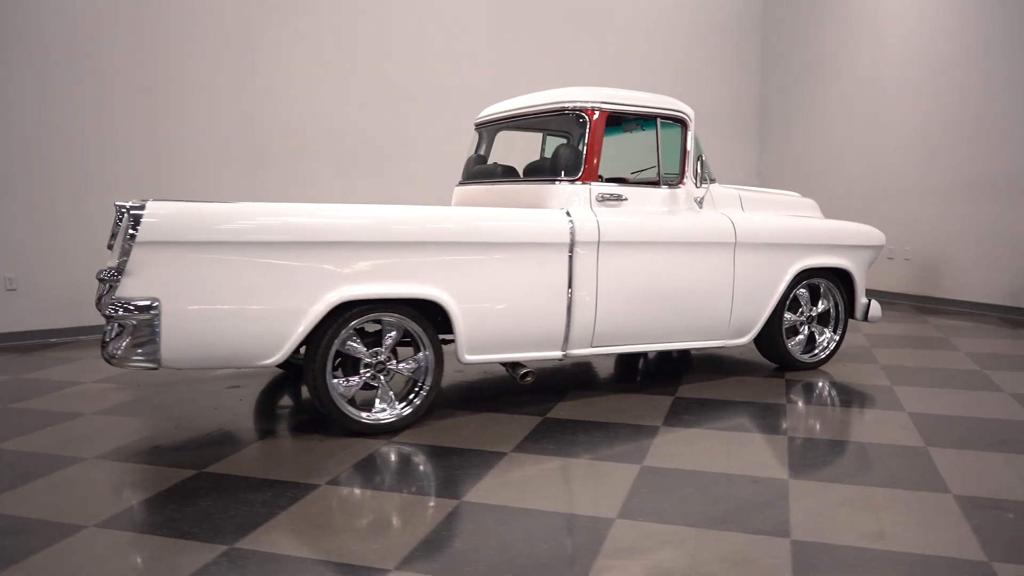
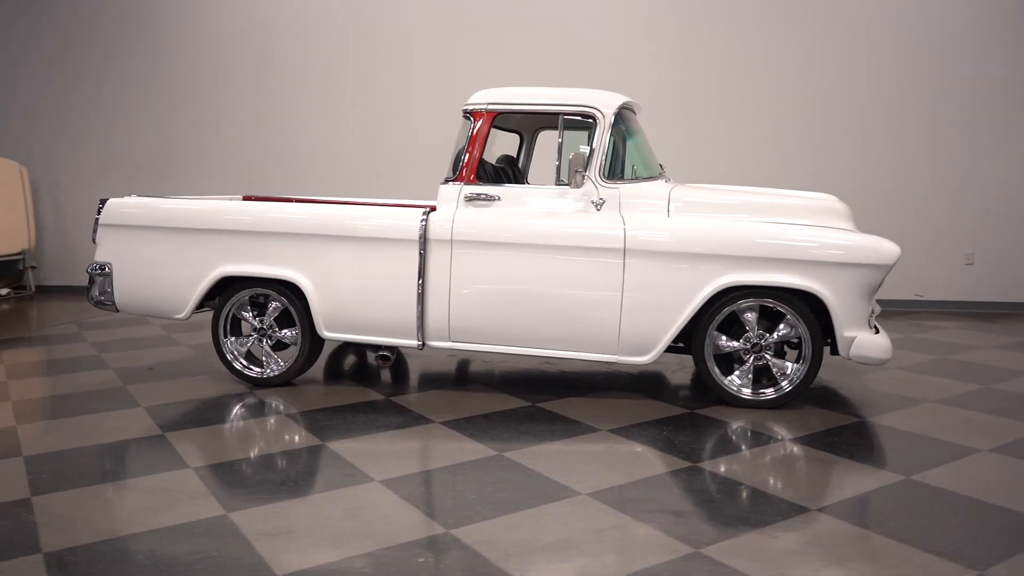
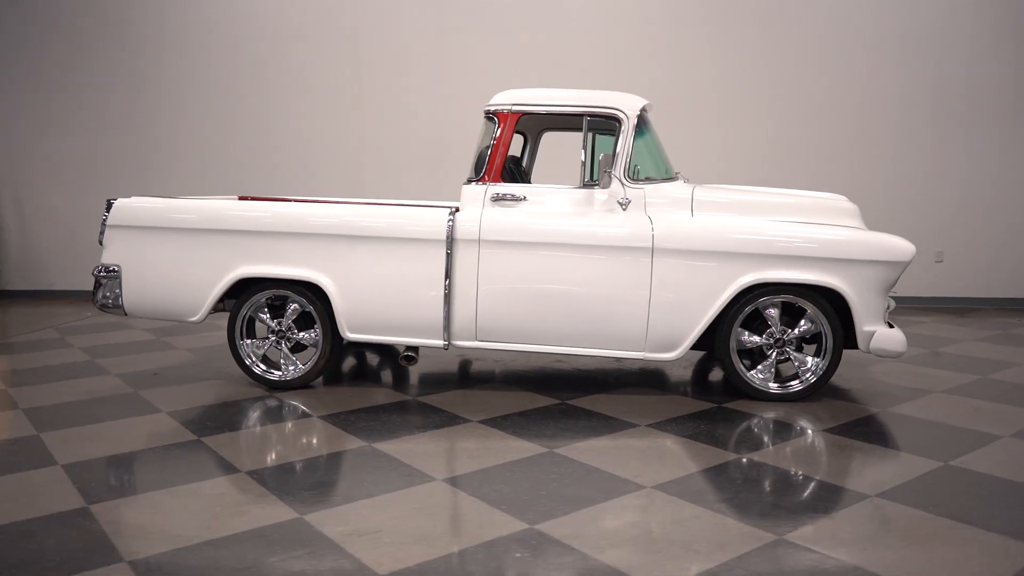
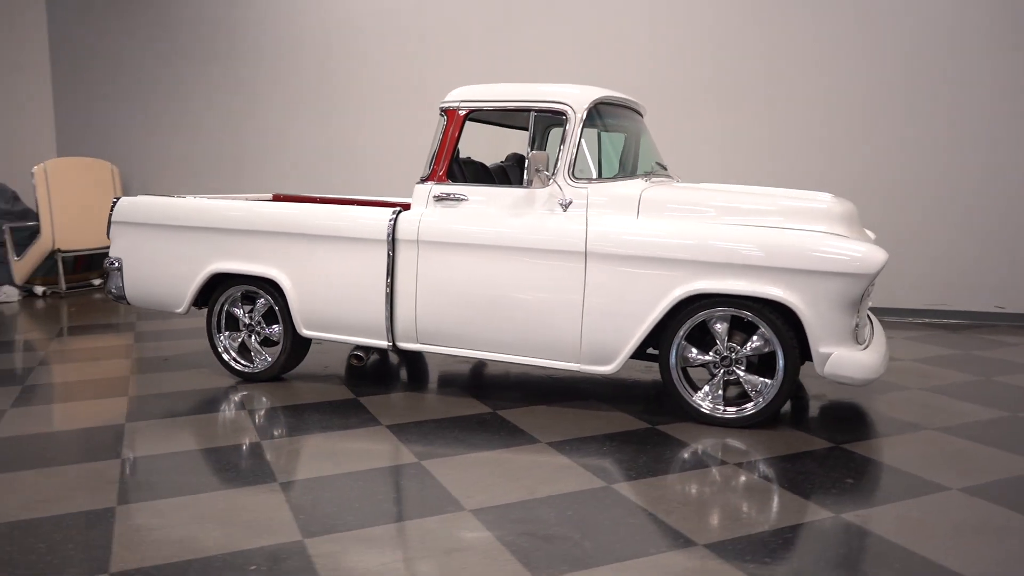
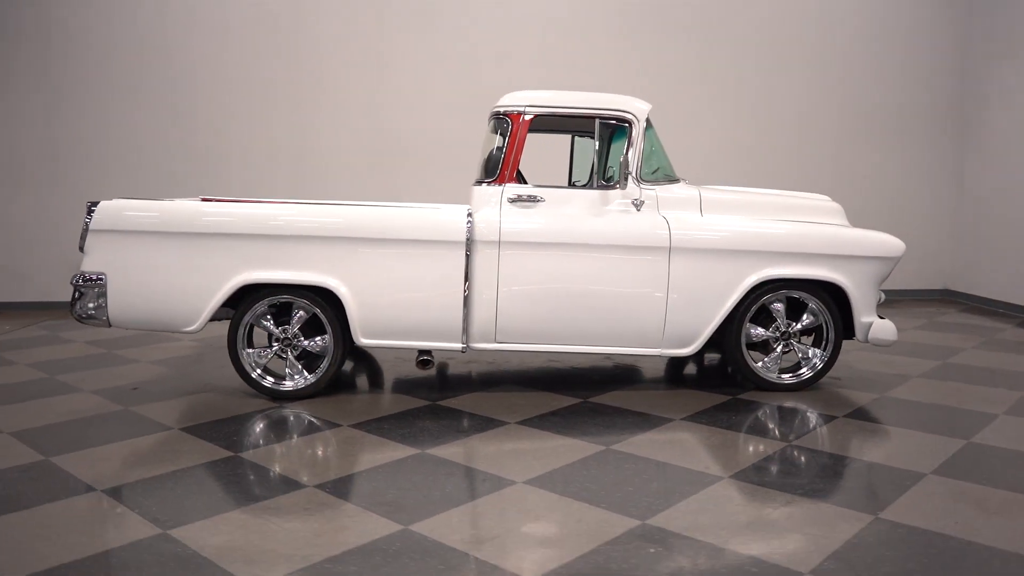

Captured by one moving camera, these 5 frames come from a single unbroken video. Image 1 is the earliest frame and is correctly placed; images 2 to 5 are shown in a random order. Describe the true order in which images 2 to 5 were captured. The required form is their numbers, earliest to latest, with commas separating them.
5, 3, 2, 4
